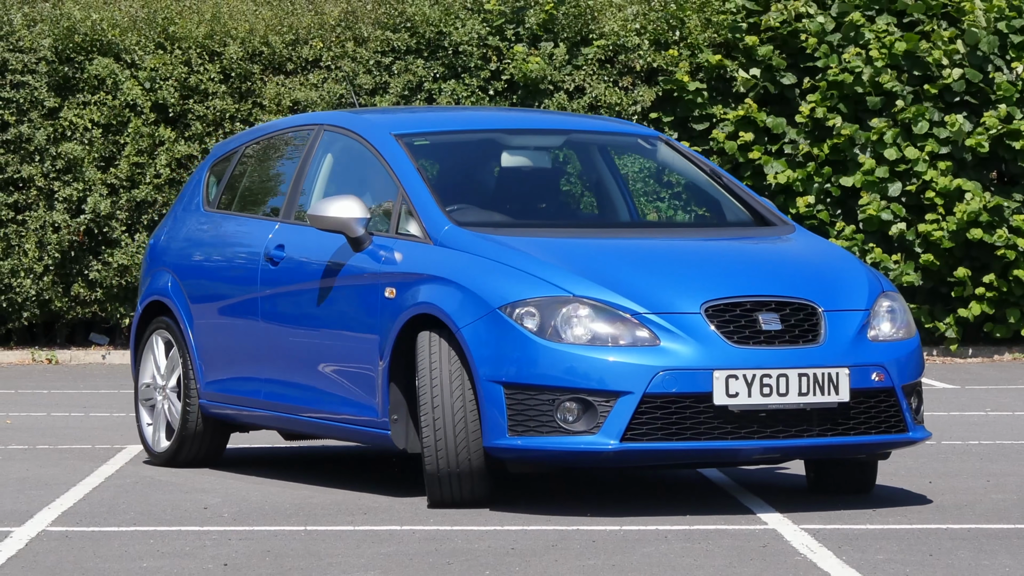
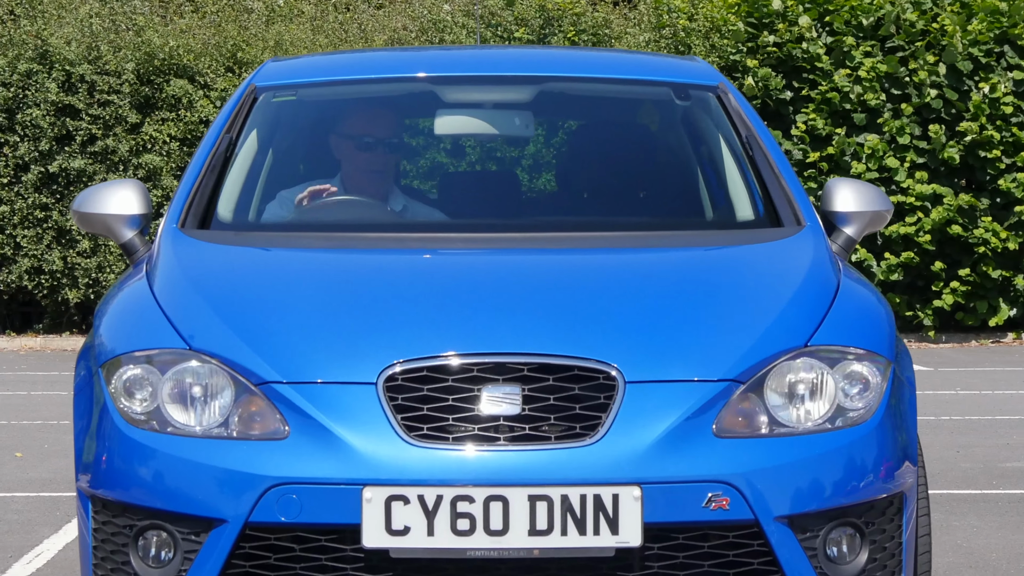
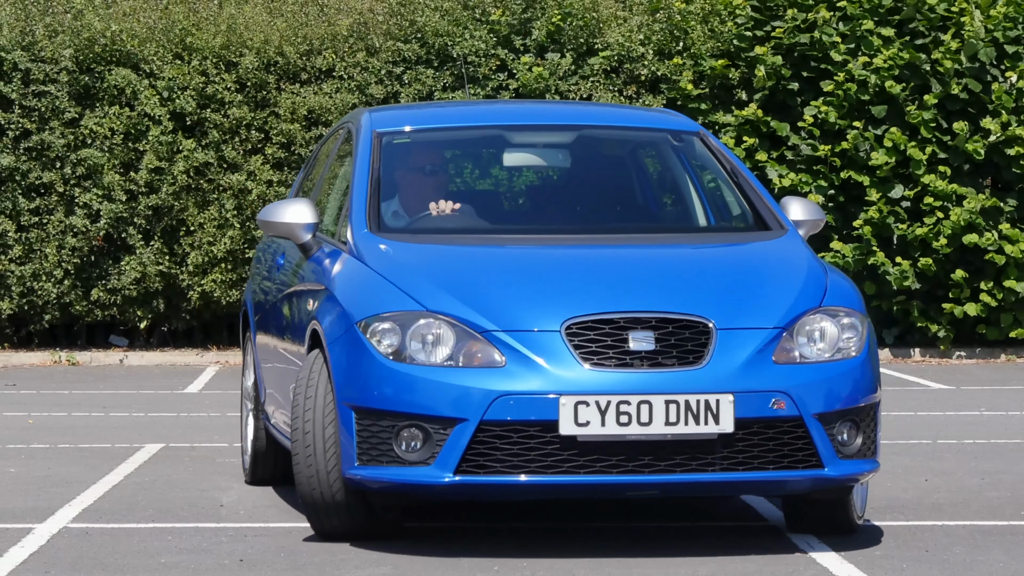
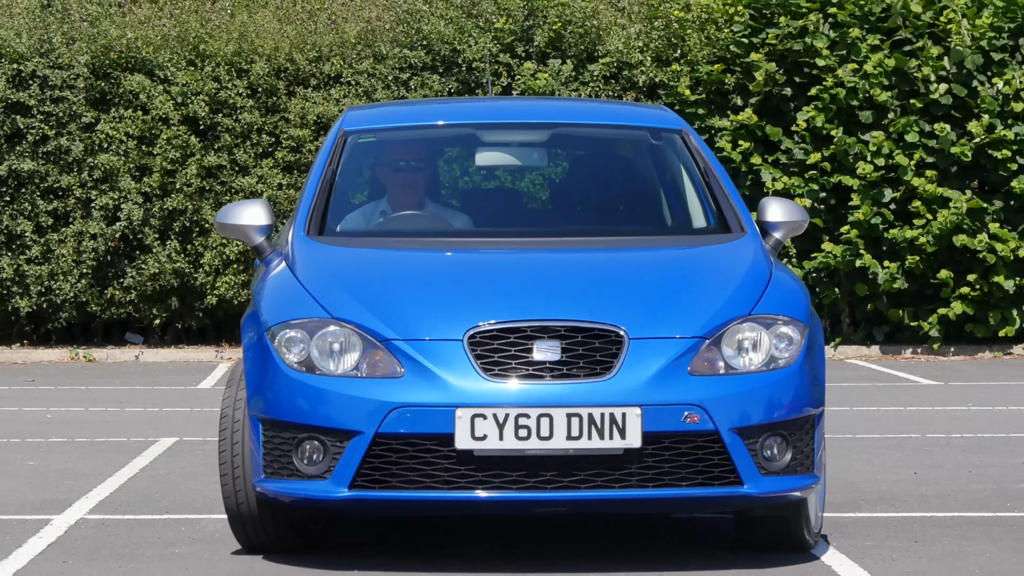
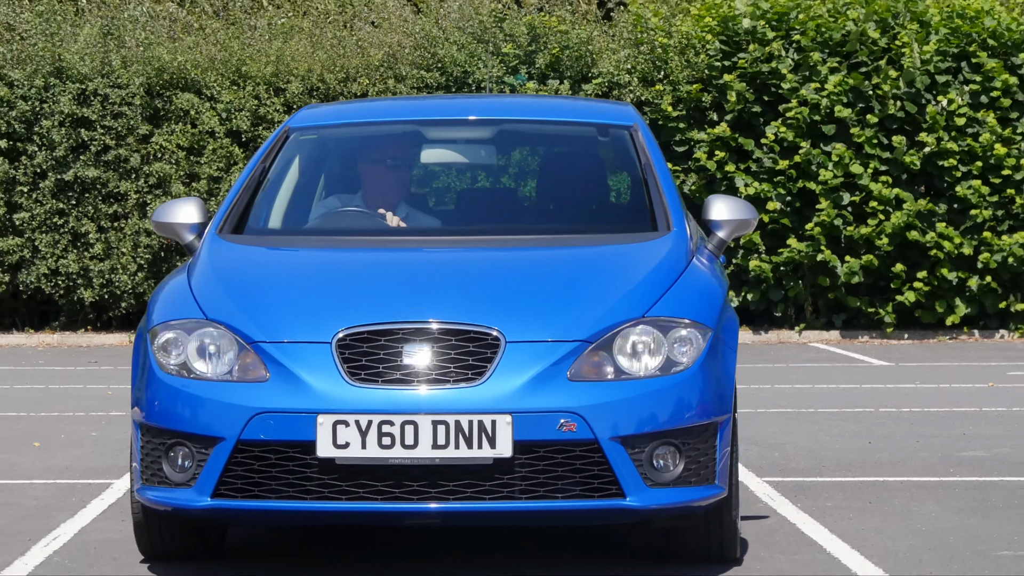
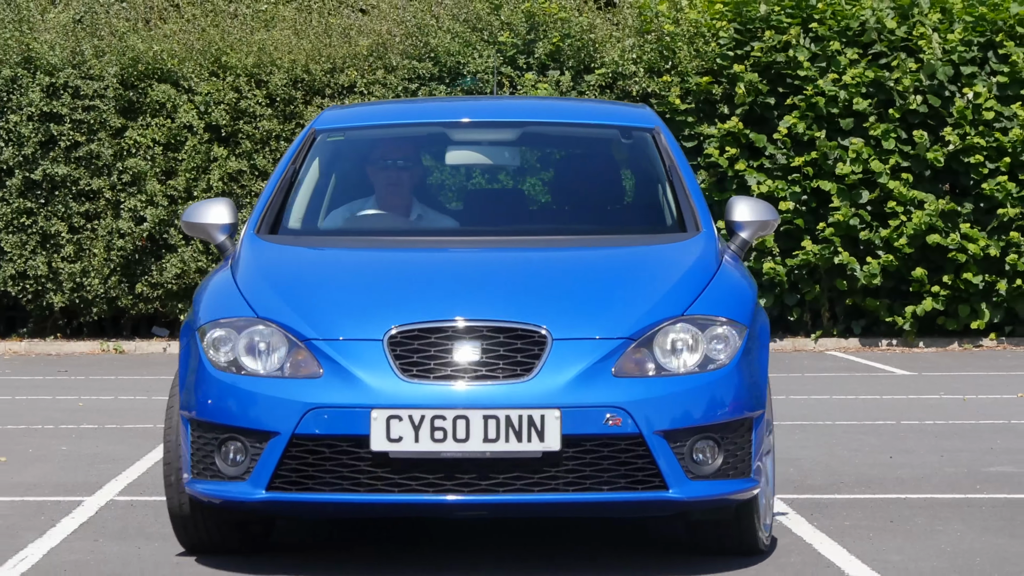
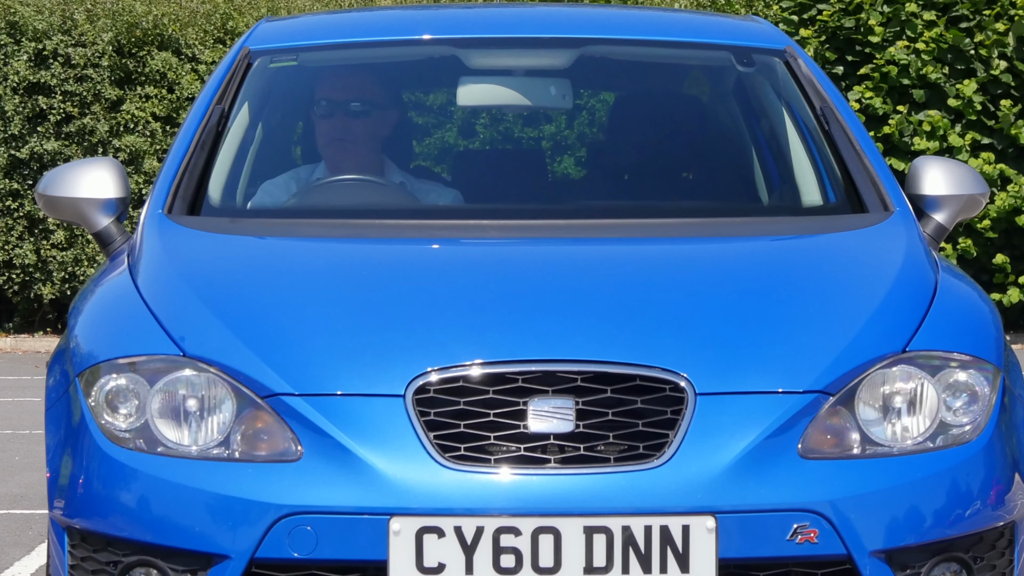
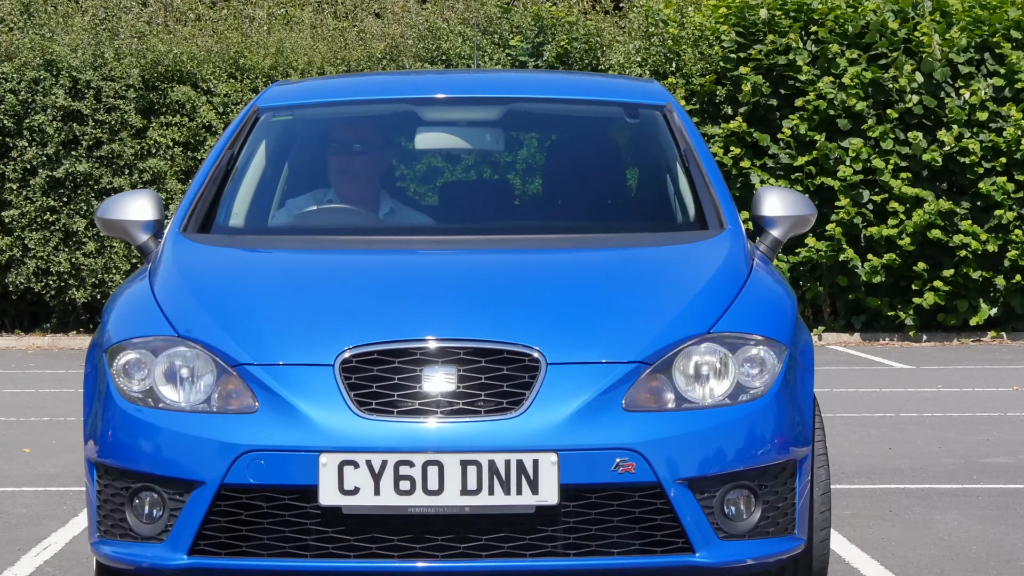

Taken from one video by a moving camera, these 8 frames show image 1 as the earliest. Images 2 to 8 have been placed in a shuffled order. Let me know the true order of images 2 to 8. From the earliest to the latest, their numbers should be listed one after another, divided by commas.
3, 4, 6, 5, 8, 2, 7
